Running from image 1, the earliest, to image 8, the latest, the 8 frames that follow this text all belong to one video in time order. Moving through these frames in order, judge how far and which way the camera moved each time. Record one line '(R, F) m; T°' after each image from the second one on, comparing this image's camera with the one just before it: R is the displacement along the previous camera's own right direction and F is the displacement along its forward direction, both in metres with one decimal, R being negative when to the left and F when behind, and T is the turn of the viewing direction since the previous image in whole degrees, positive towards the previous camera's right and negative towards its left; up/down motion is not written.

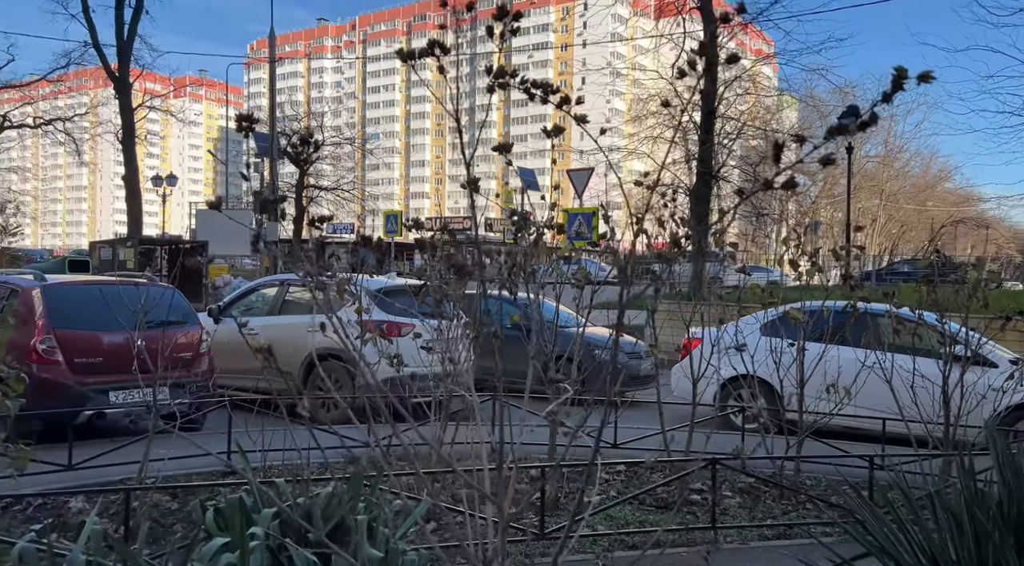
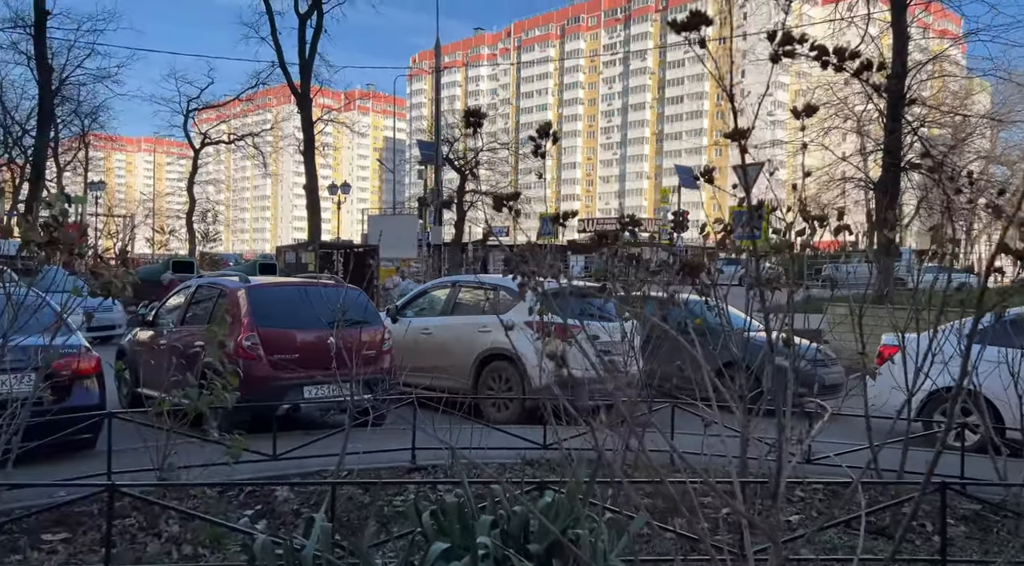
(-0.2, -0.1) m; -9°
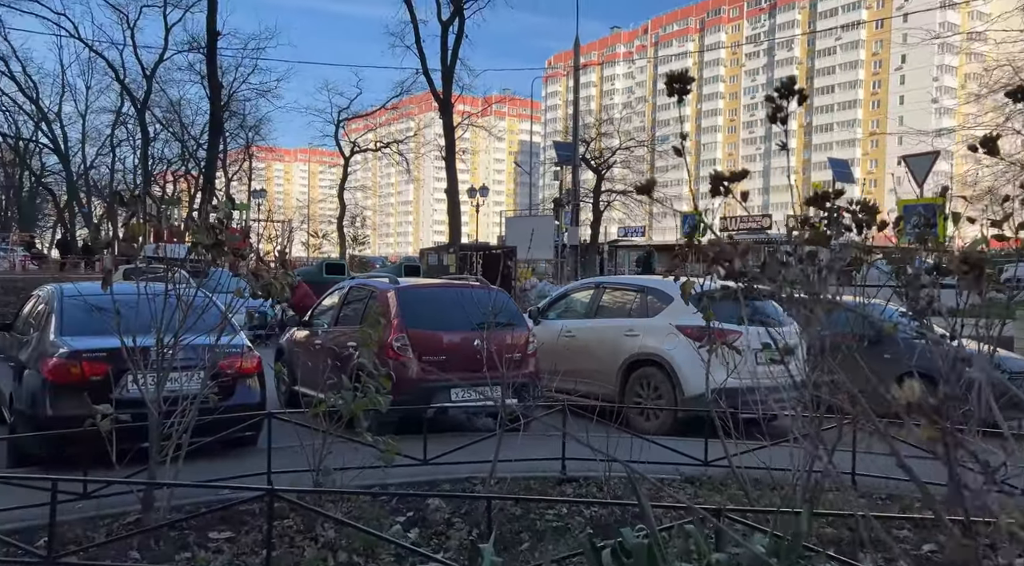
(-0.1, +0.1) m; -8°
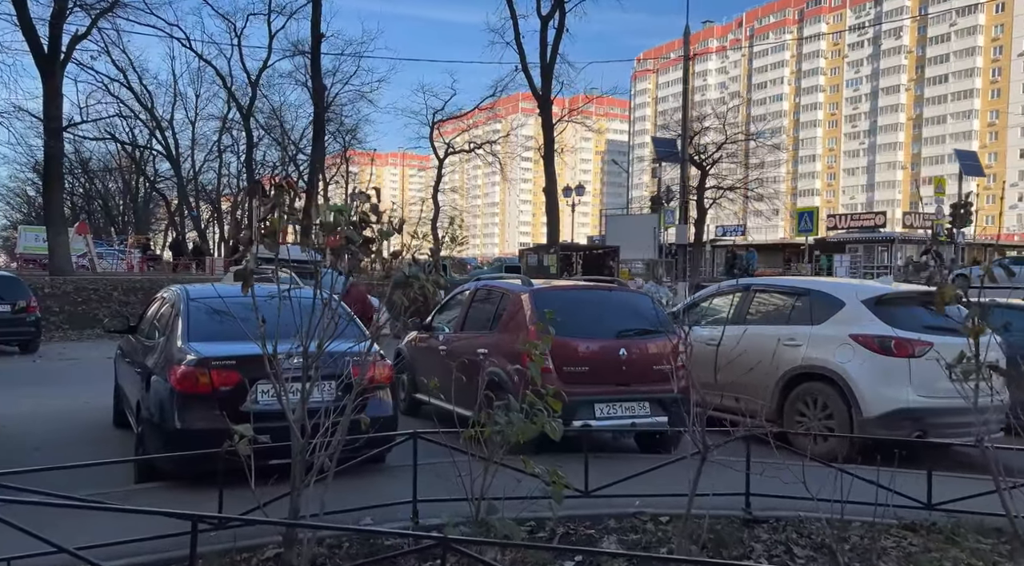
(-0.5, +0.7) m; -5°
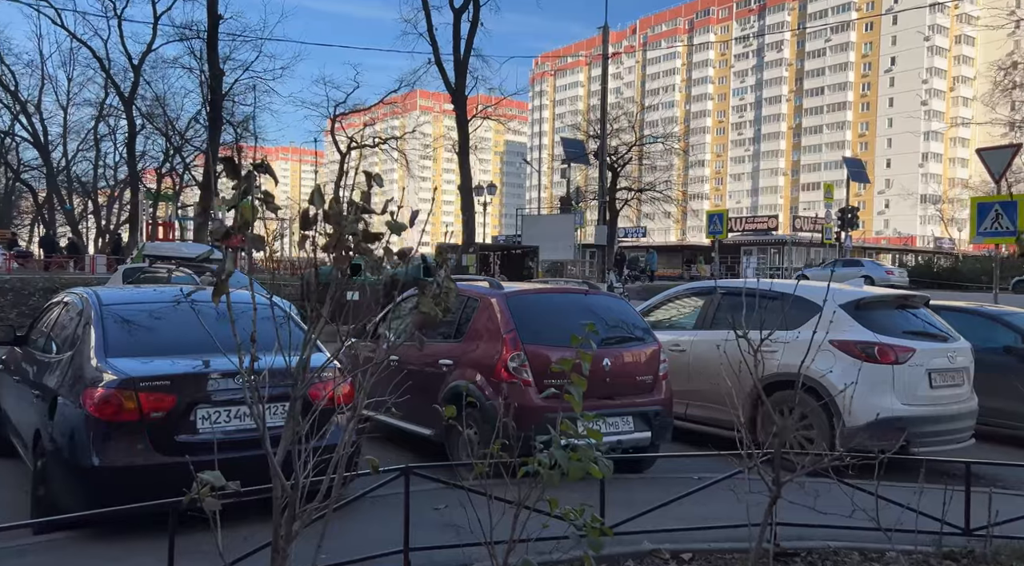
(-0.5, +0.8) m; +6°
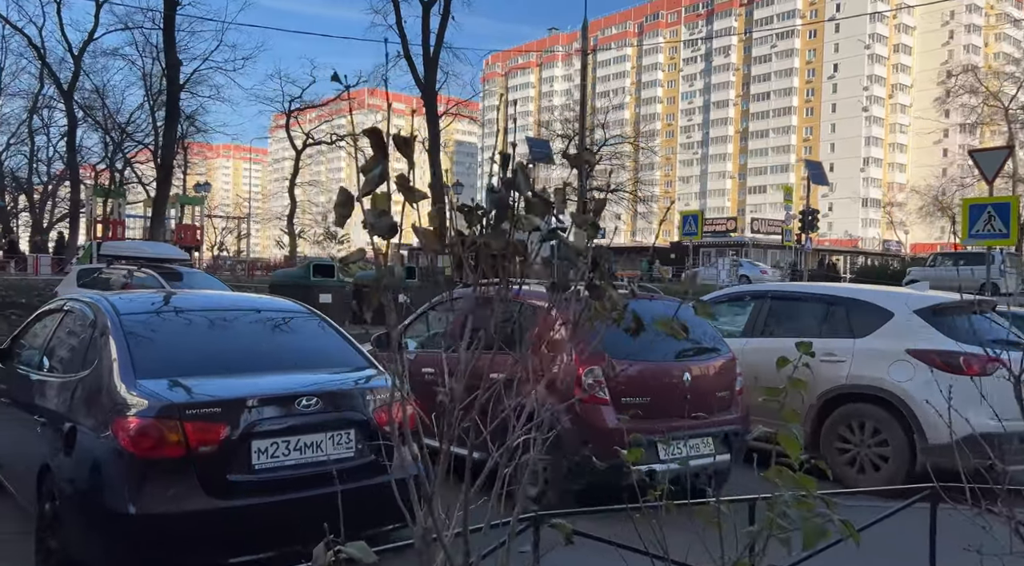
(-0.7, +0.8) m; +3°
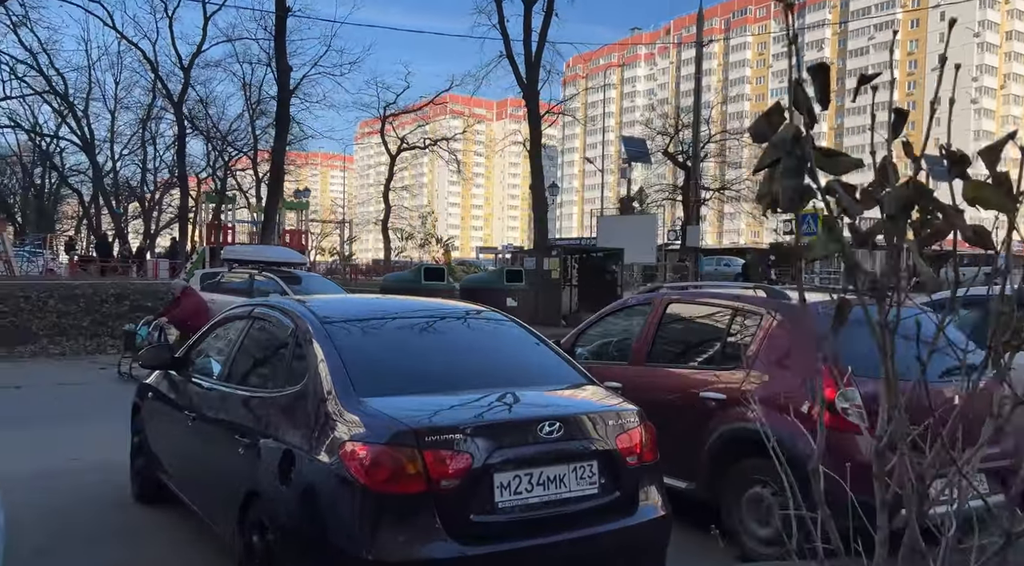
(-0.7, +0.7) m; -5°
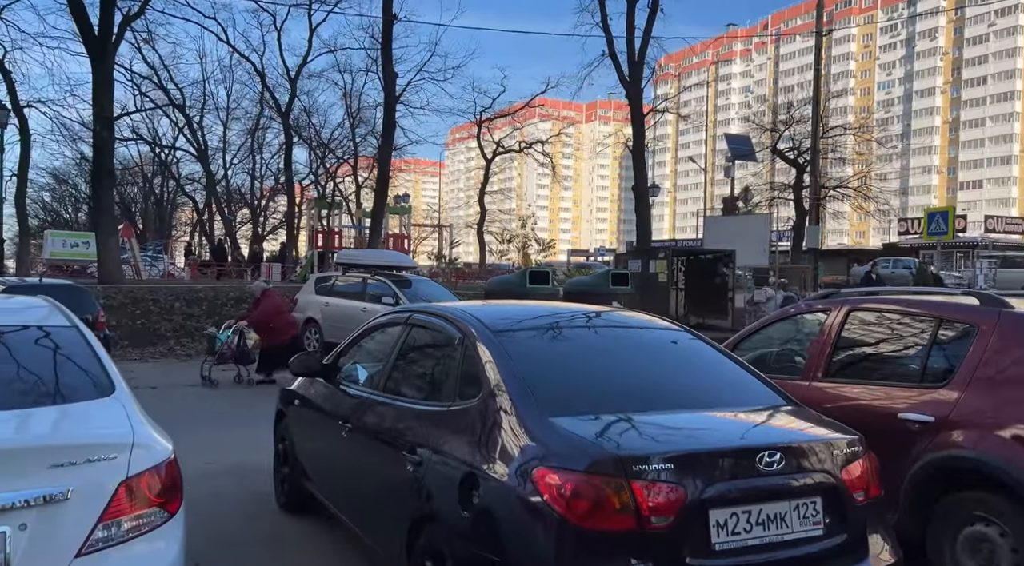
(-0.4, +0.4) m; -6°
